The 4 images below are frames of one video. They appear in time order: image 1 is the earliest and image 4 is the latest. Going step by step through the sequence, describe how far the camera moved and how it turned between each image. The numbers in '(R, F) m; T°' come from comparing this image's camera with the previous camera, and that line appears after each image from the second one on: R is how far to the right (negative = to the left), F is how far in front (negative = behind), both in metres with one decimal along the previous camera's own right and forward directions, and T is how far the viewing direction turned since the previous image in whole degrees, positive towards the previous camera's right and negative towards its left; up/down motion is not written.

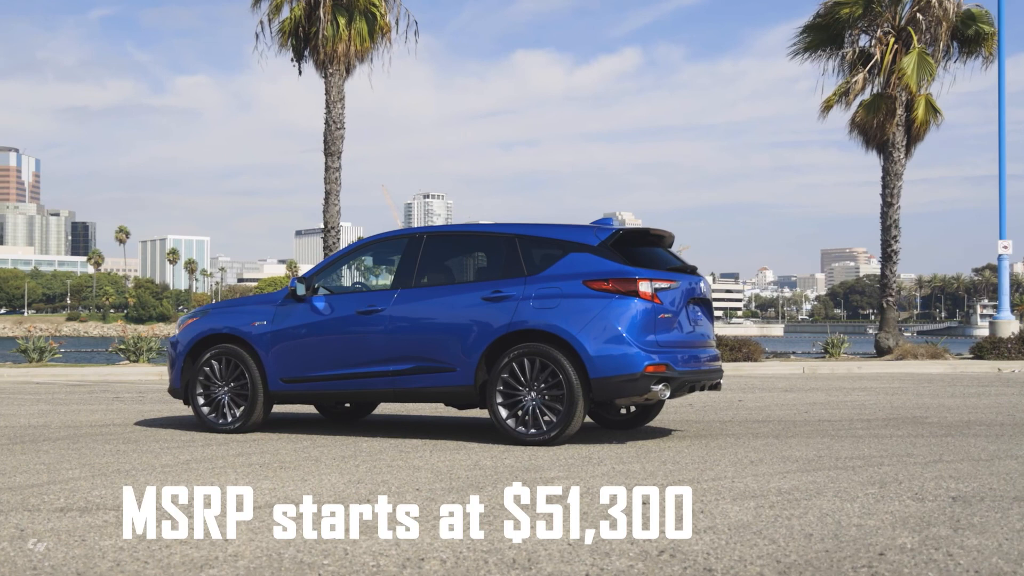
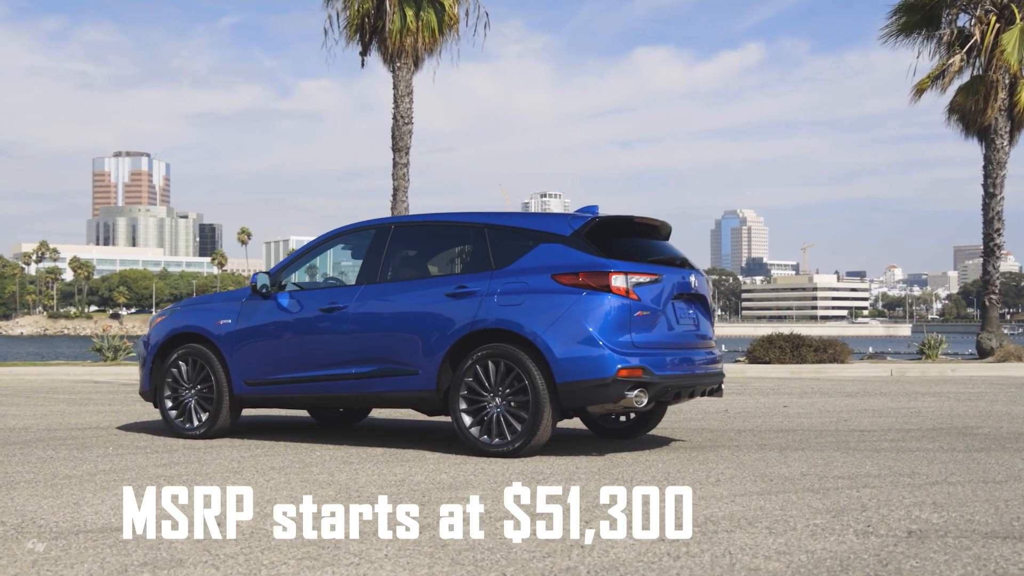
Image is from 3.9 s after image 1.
(+1.1, +0.8) m; -6°
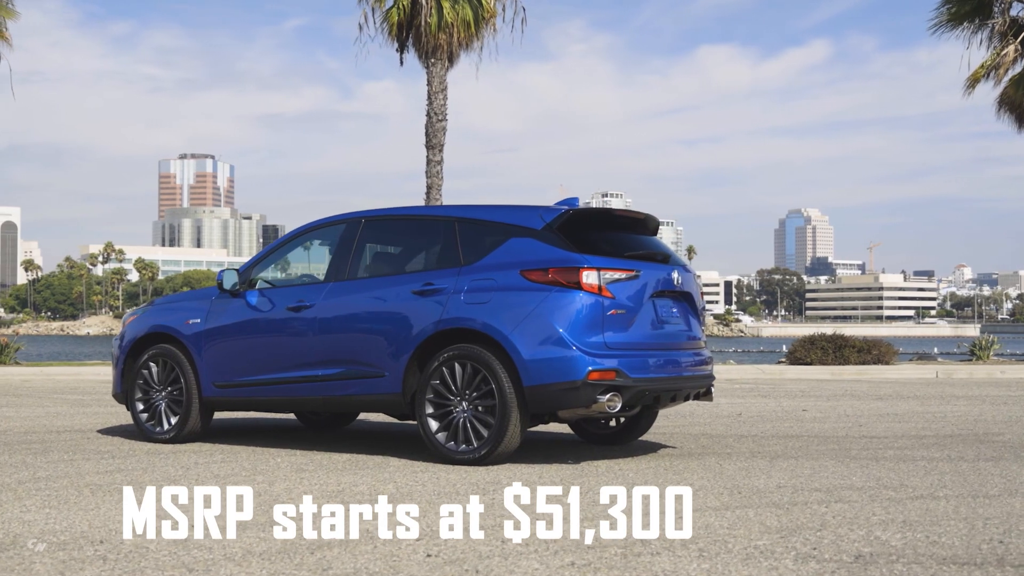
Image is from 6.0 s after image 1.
(+0.6, +0.4) m; -3°
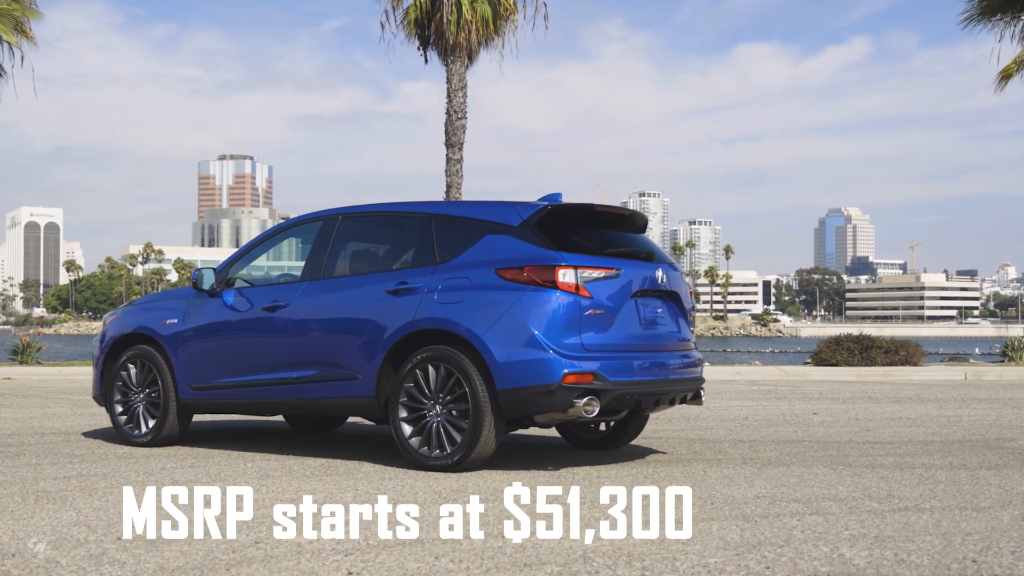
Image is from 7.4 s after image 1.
(+0.4, +0.3) m; -2°
